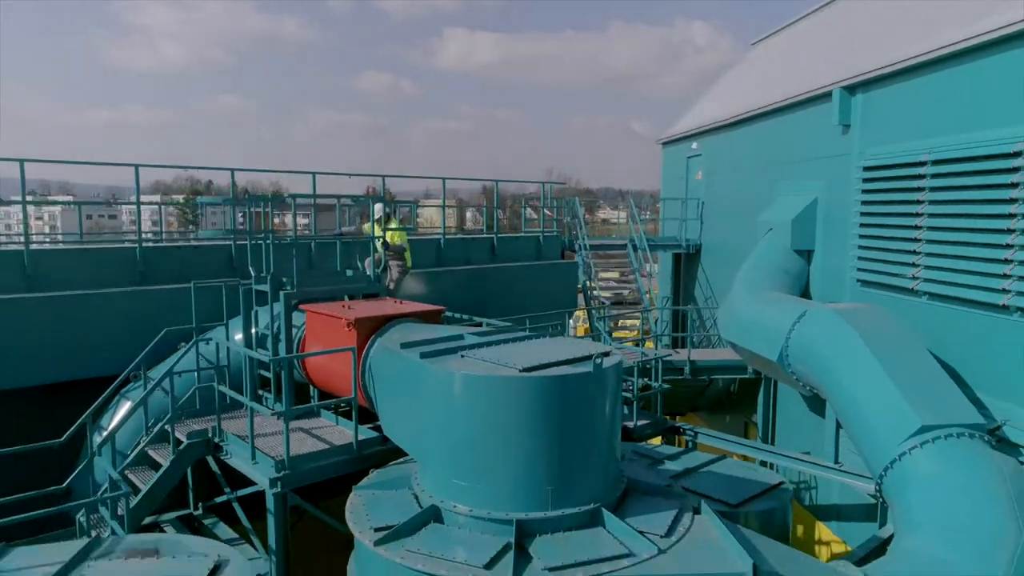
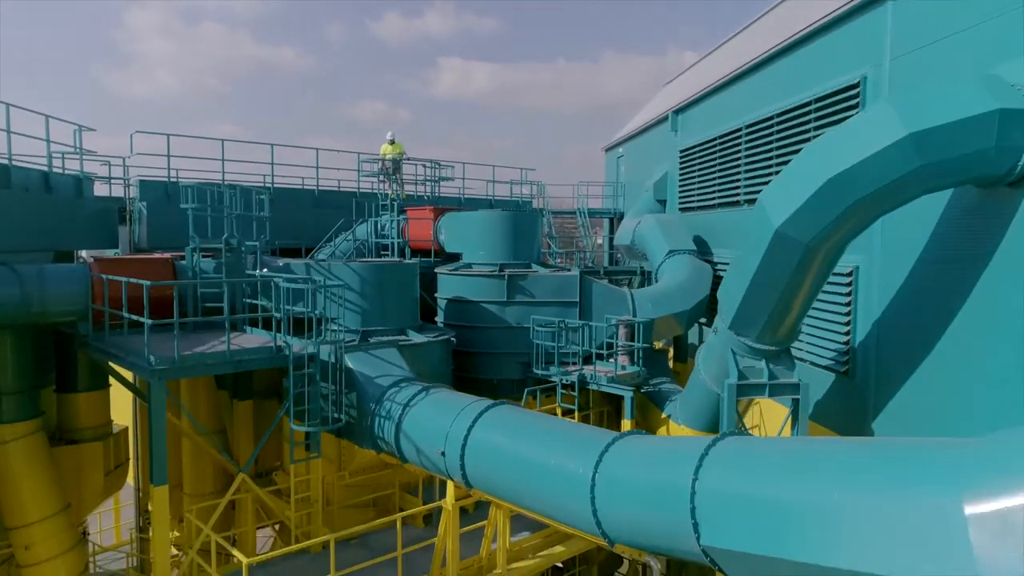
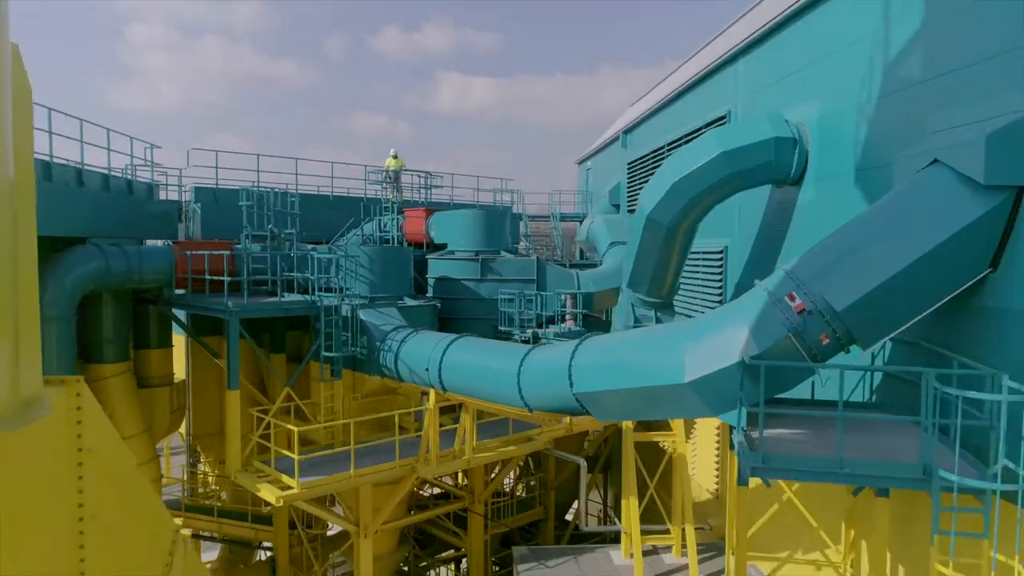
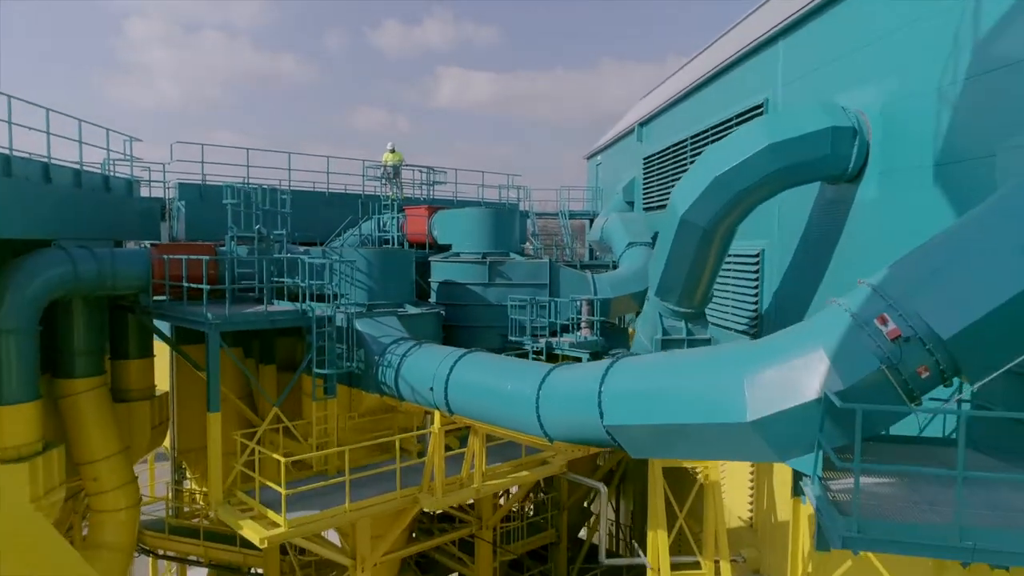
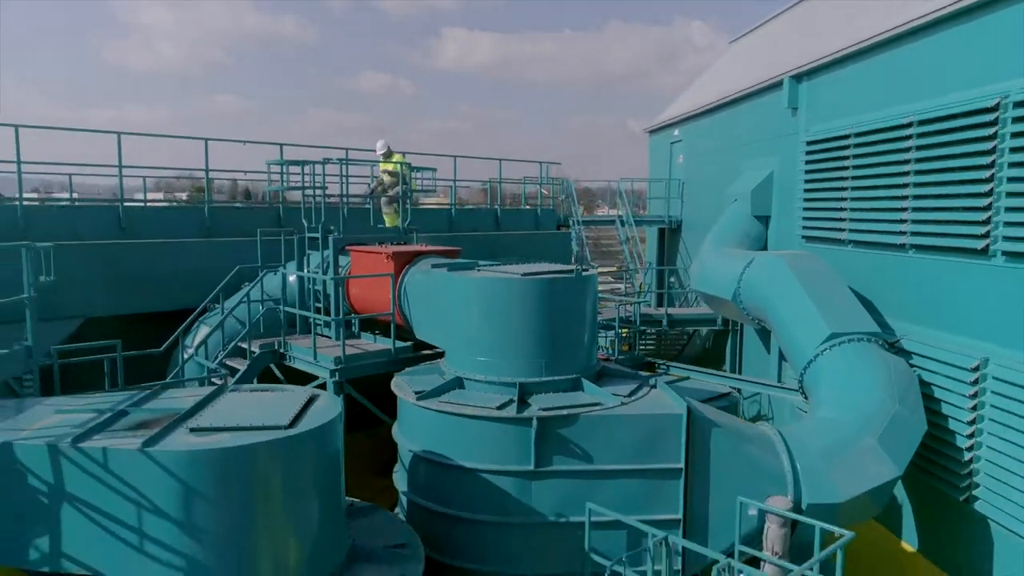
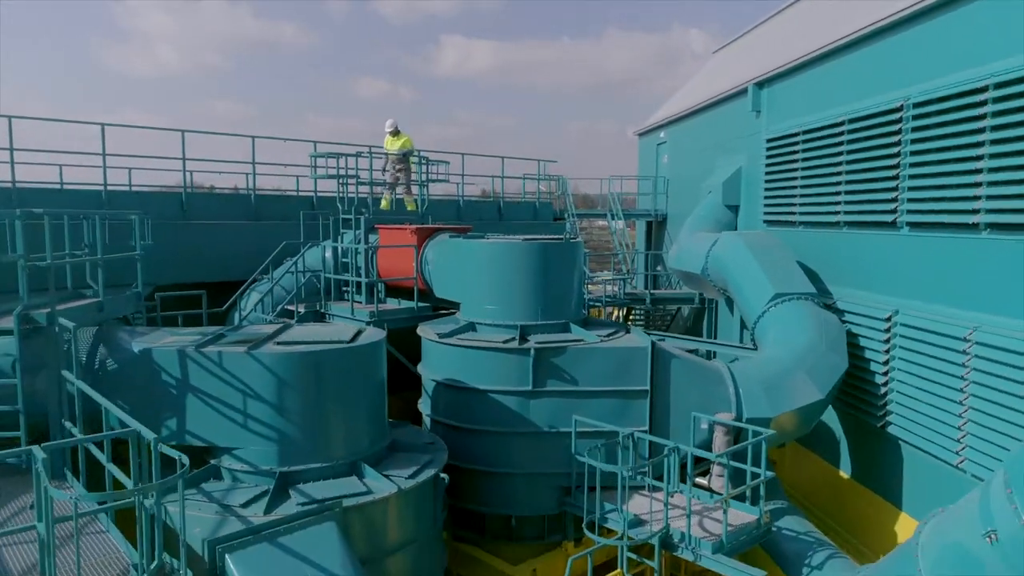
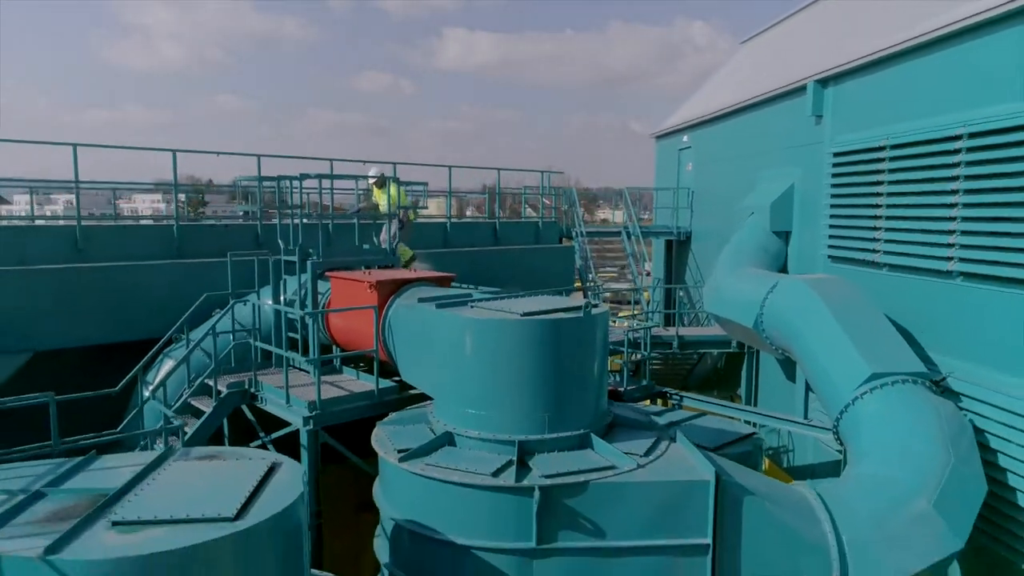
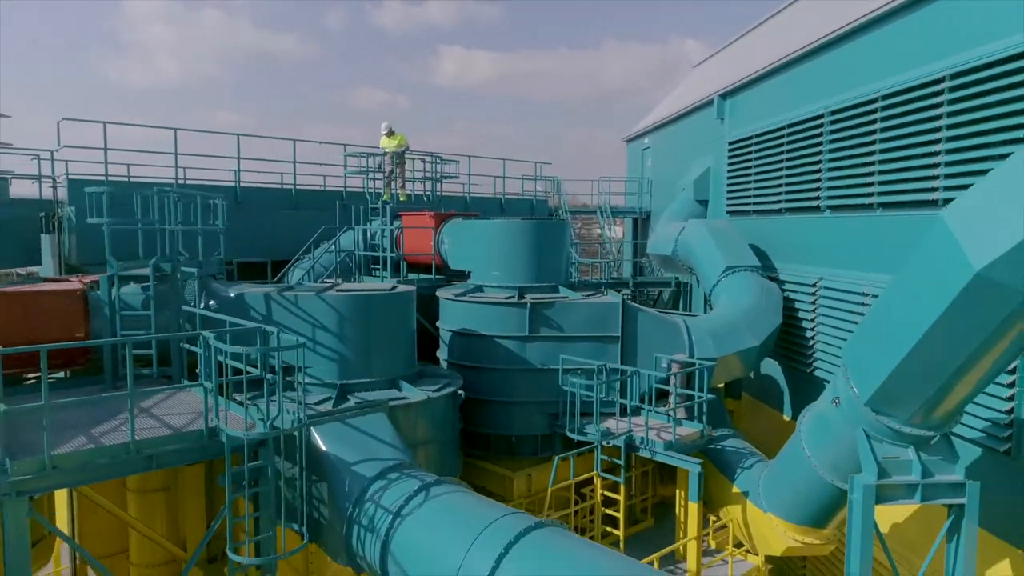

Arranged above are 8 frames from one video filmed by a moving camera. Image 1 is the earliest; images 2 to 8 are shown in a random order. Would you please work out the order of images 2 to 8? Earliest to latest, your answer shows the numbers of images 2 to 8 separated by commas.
7, 5, 6, 8, 2, 4, 3
